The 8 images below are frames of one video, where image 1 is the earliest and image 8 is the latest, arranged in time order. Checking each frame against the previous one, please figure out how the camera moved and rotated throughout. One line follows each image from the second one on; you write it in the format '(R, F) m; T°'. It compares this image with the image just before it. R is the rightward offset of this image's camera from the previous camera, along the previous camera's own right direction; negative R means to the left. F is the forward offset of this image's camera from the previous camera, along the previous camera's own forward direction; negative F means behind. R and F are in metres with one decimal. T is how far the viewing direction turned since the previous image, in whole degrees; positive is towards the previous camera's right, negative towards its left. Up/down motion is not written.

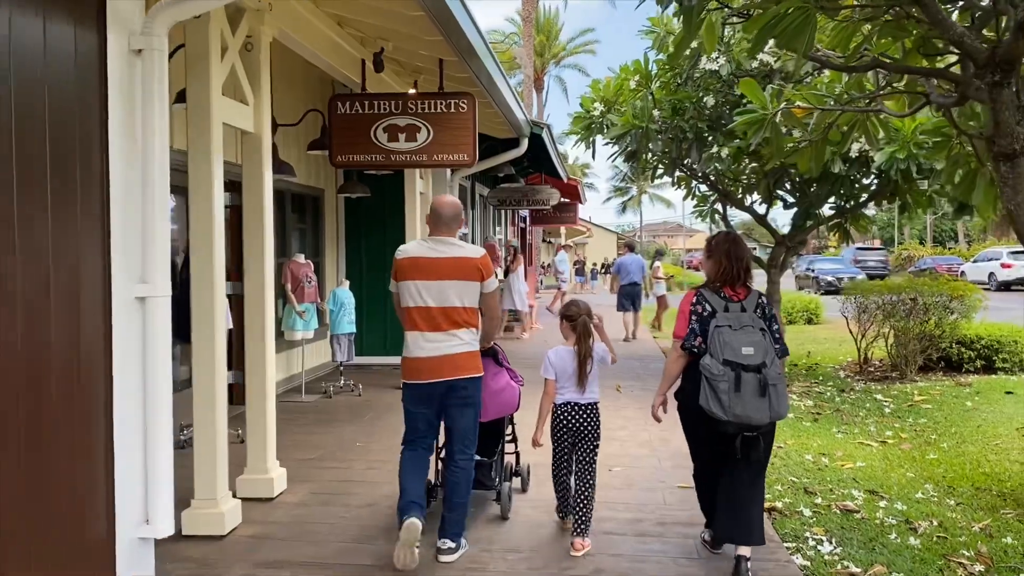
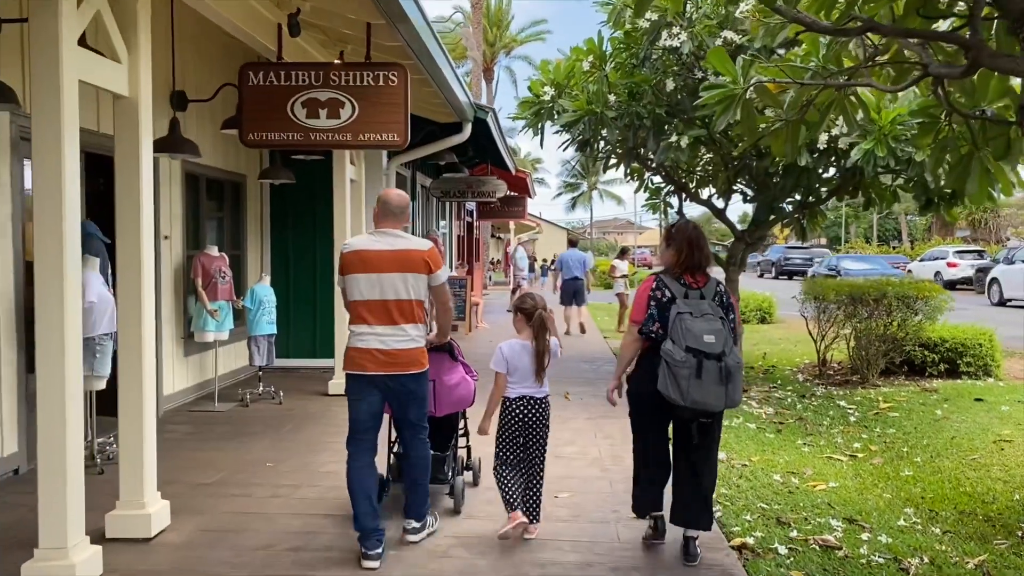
(+0.1, +0.7) m; +3°
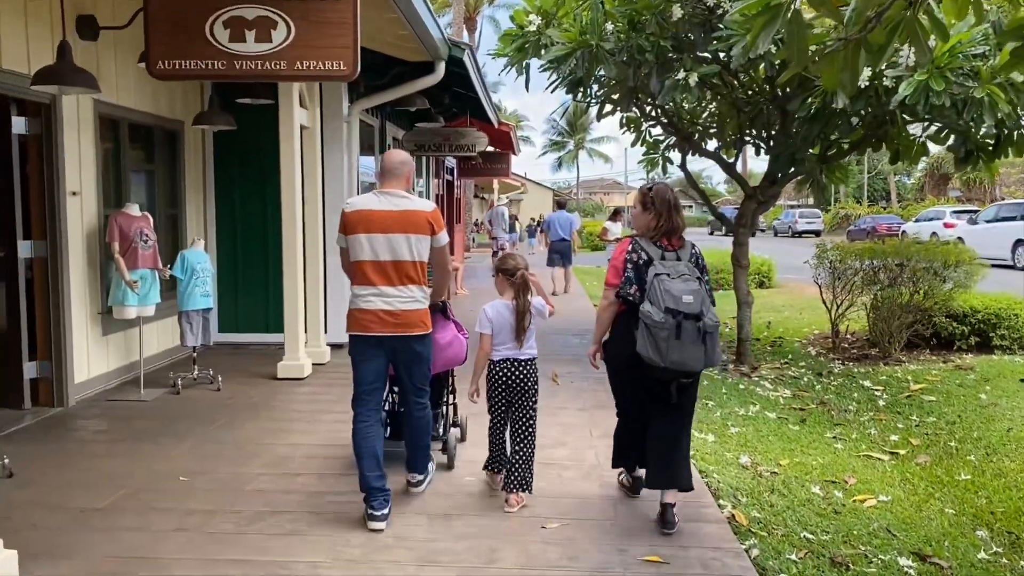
(0.0, +1.1) m; +1°
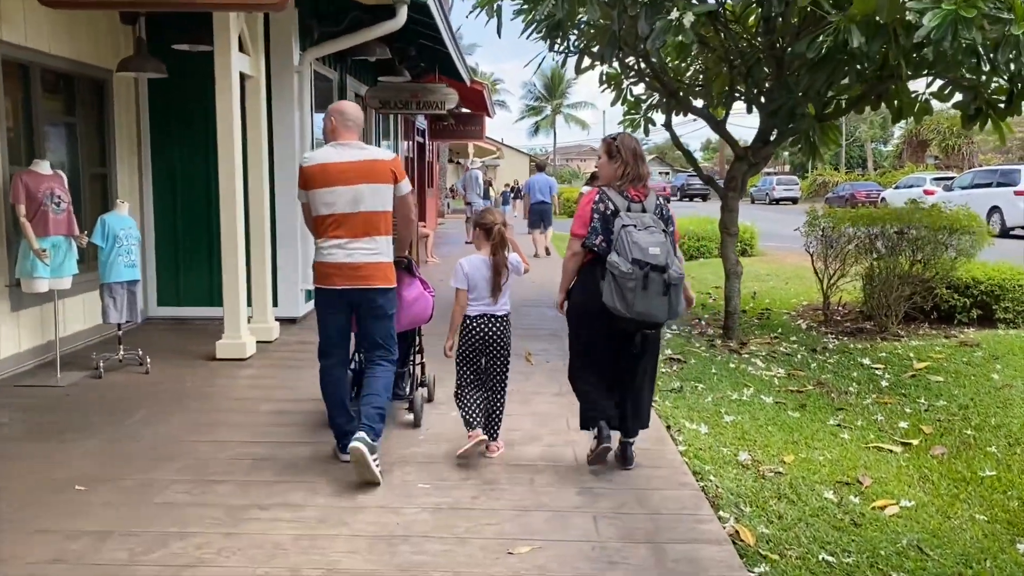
(+0.1, +0.7) m; +2°
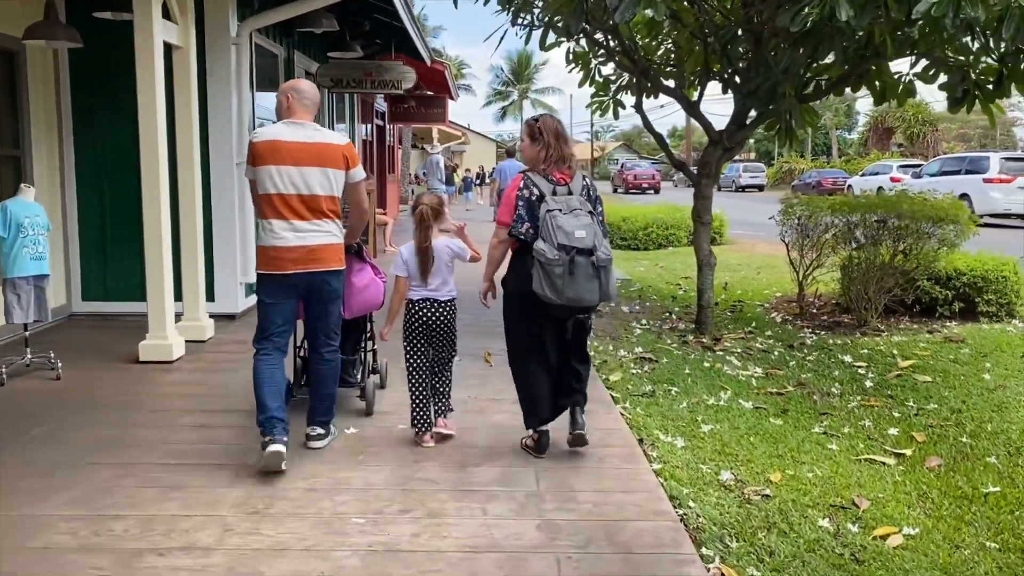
(+0.1, +0.5) m; +2°
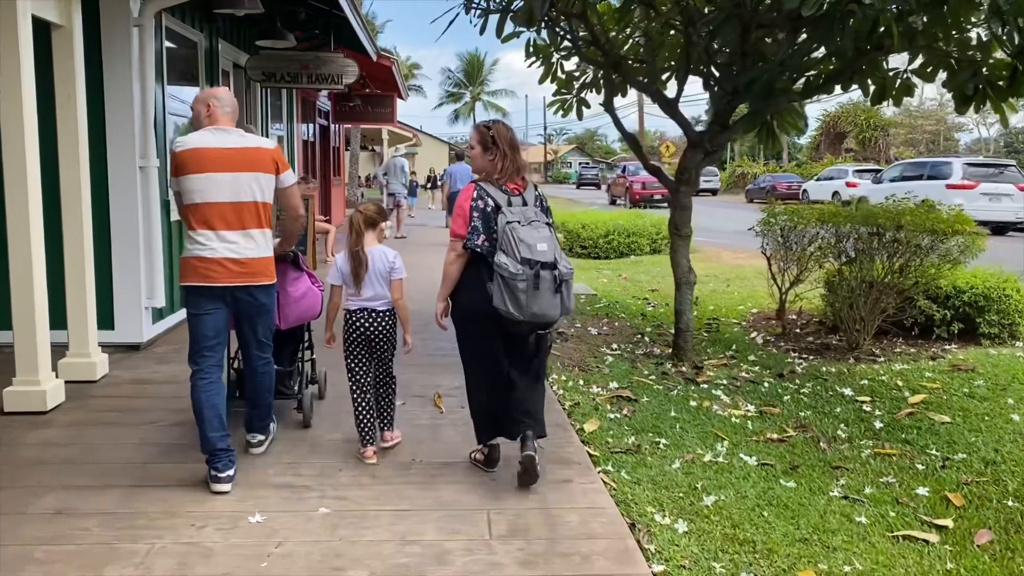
(0.0, +0.9) m; +3°
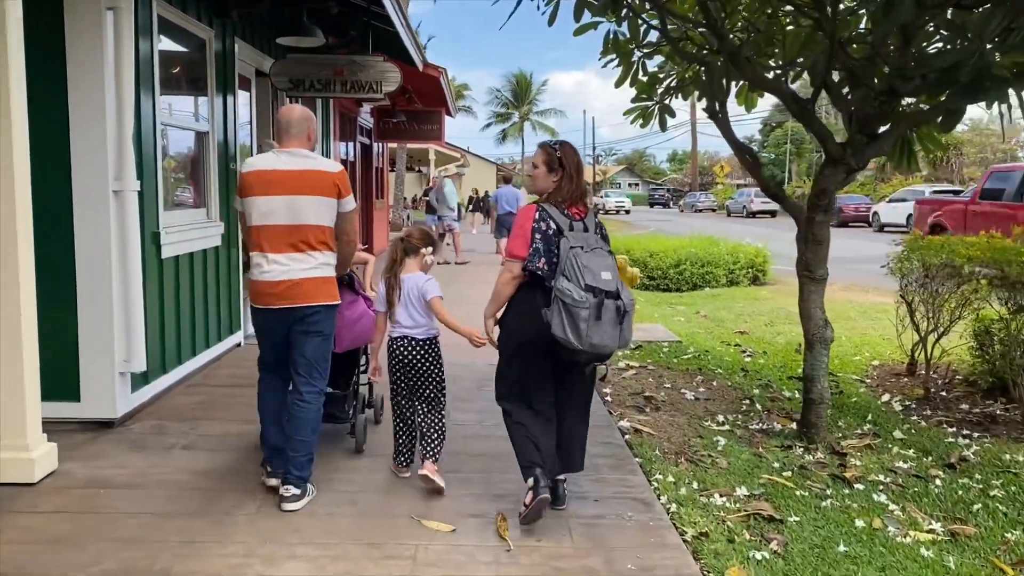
(-0.2, +1.4) m; -3°
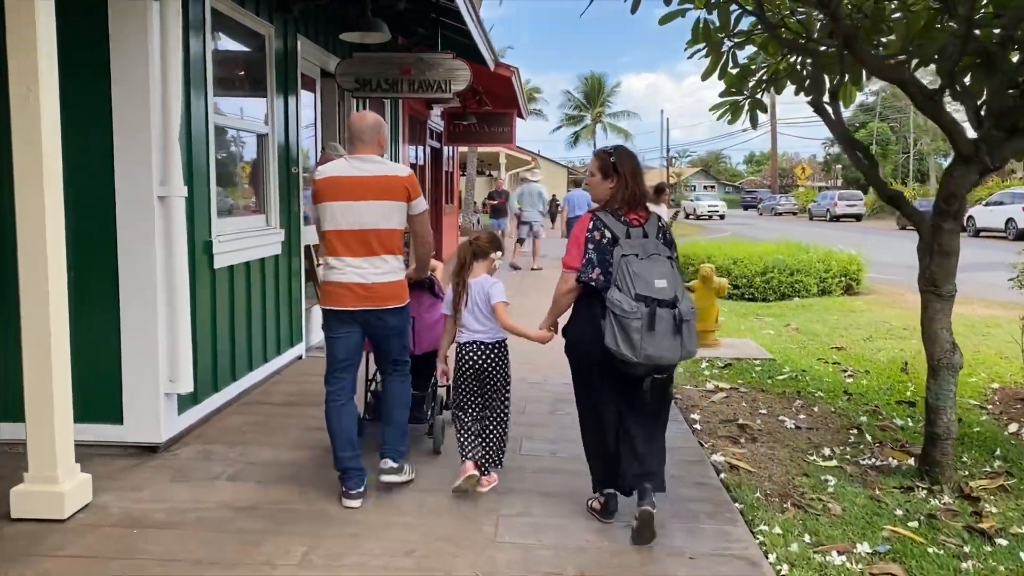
(0.0, +0.5) m; -5°
